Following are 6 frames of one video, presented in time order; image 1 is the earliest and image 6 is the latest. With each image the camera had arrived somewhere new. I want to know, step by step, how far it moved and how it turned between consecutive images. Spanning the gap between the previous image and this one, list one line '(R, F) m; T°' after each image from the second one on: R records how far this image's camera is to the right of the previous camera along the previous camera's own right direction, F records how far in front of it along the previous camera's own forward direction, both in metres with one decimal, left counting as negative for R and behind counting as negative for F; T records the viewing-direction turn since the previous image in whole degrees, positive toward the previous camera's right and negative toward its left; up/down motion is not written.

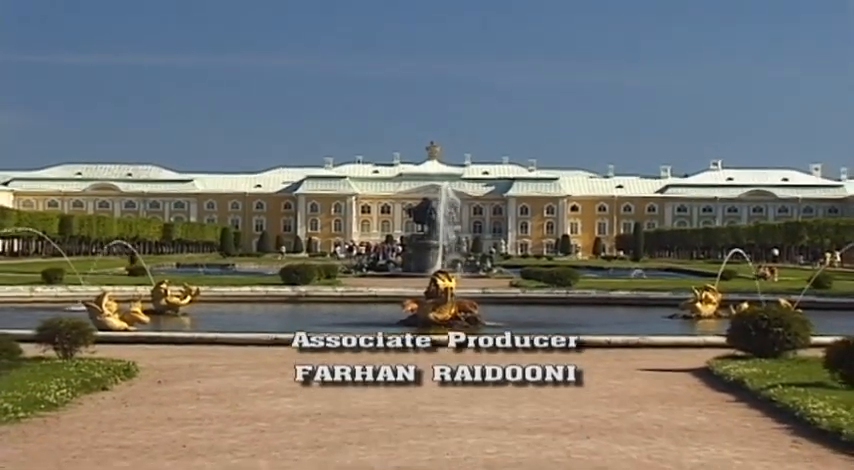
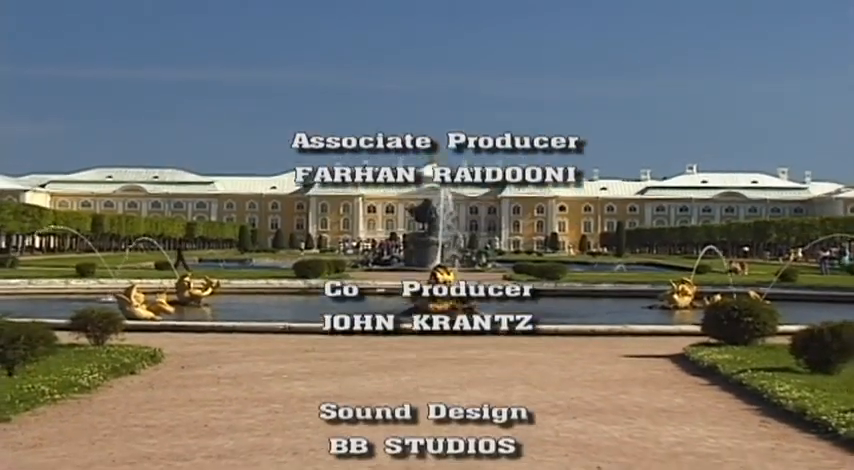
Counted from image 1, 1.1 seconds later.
(0.0, -0.7) m; 0°
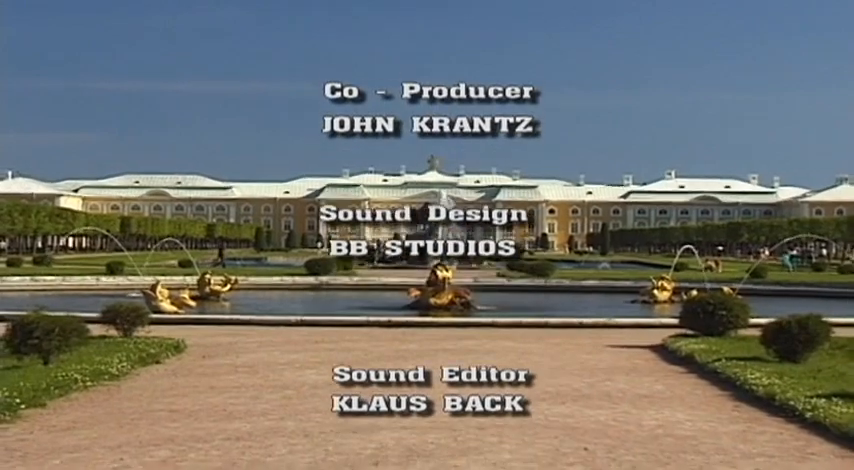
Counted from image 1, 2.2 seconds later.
(0.0, -0.8) m; 0°
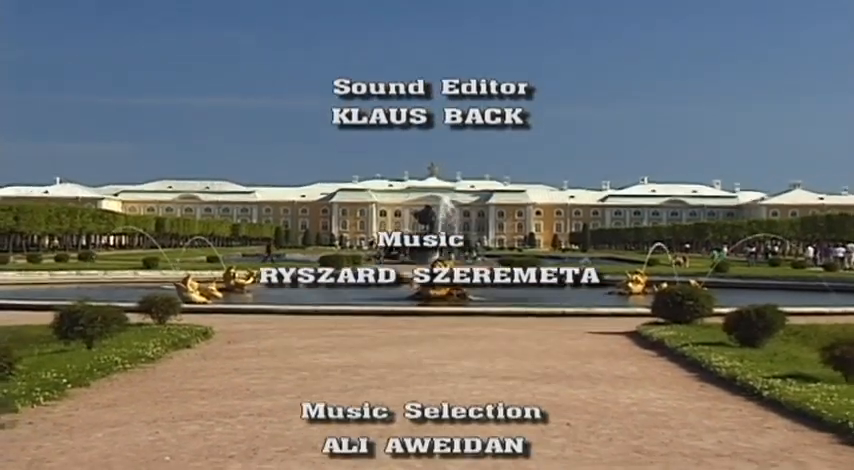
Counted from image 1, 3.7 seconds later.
(+0.1, -1.2) m; 0°
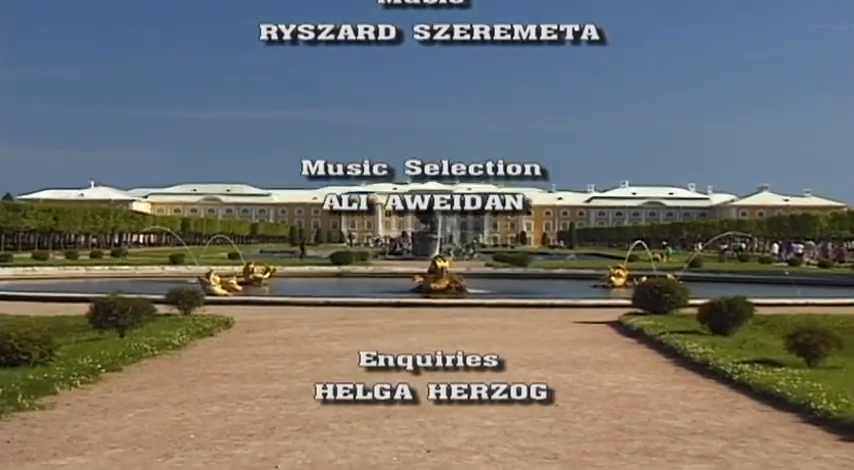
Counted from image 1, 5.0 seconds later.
(0.0, -1.0) m; 0°
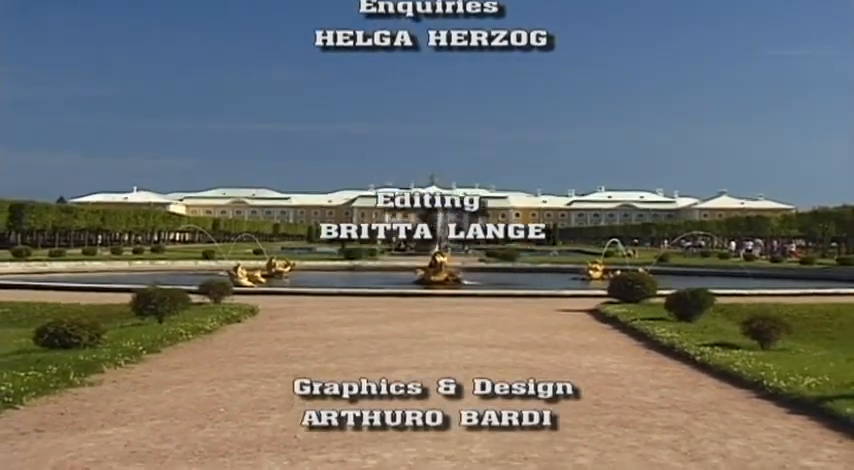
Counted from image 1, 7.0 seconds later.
(+0.1, -1.6) m; 0°
